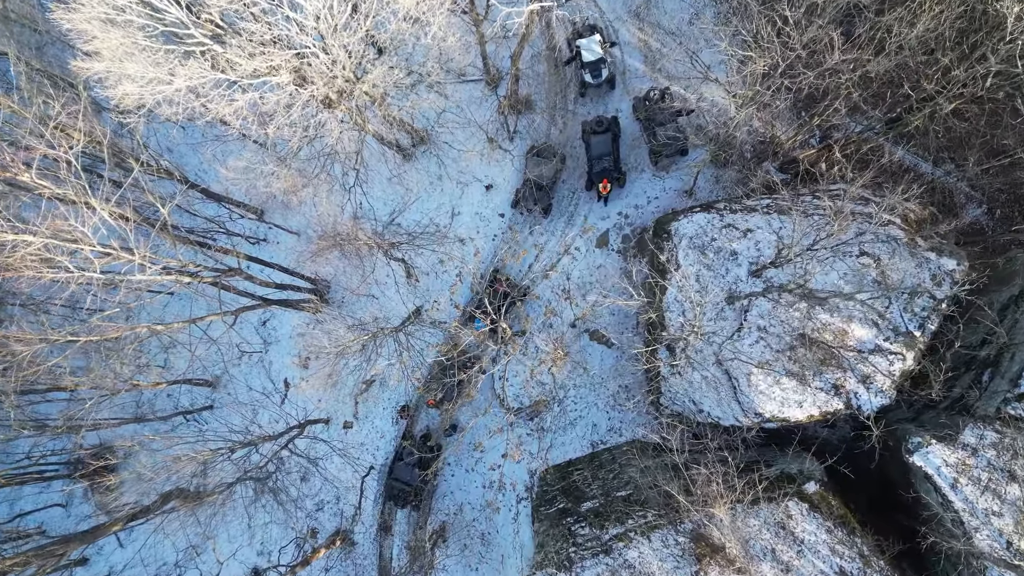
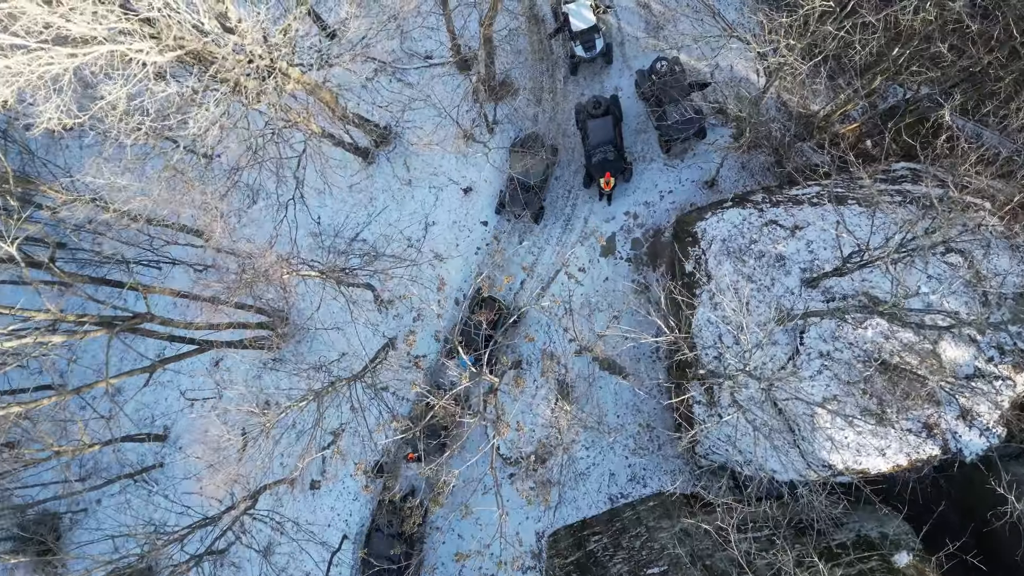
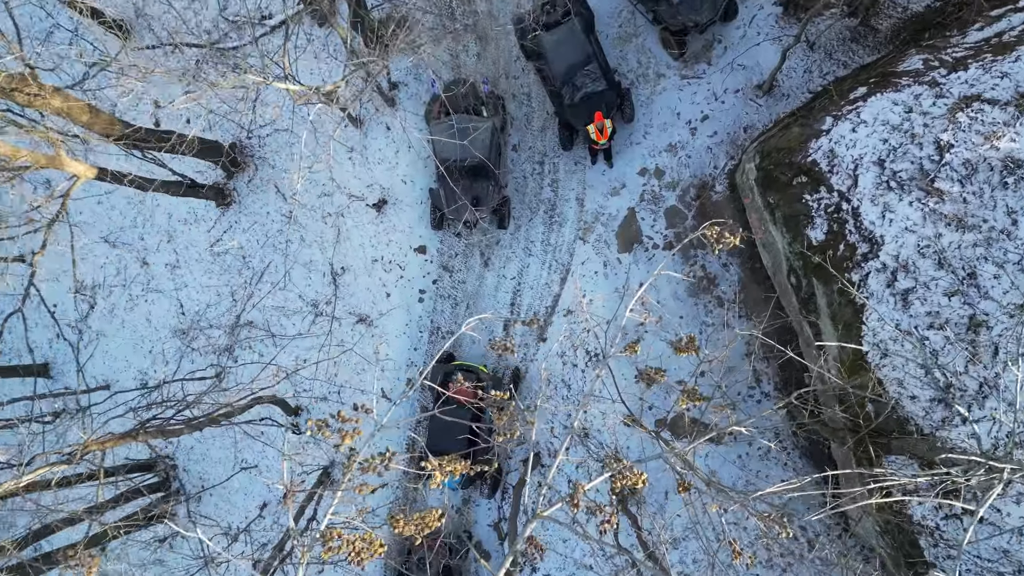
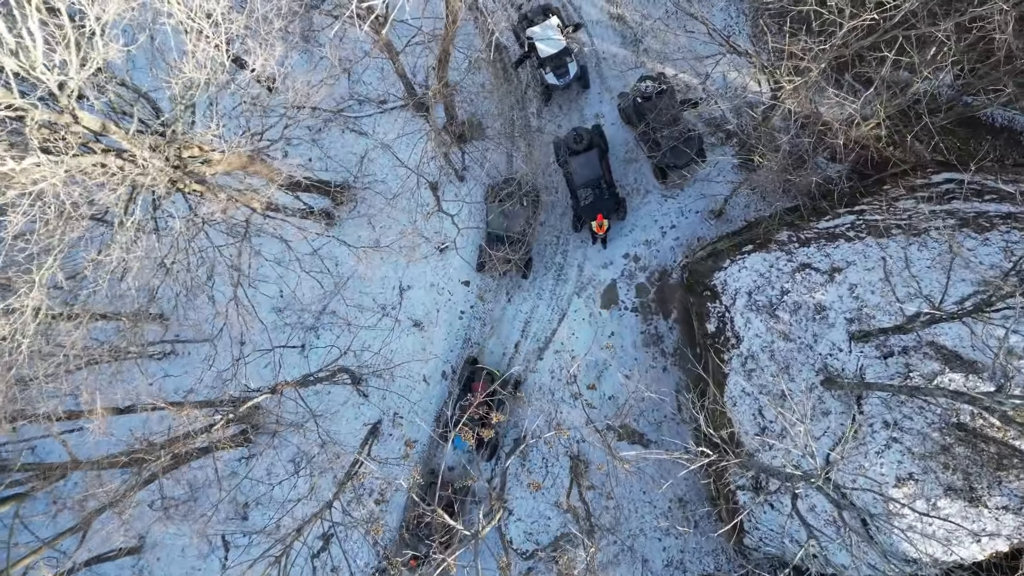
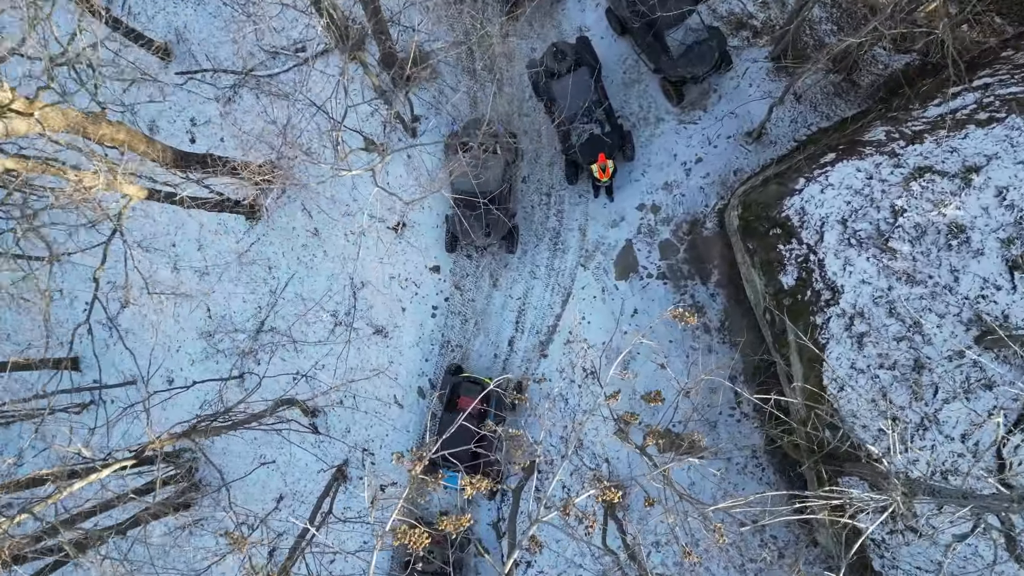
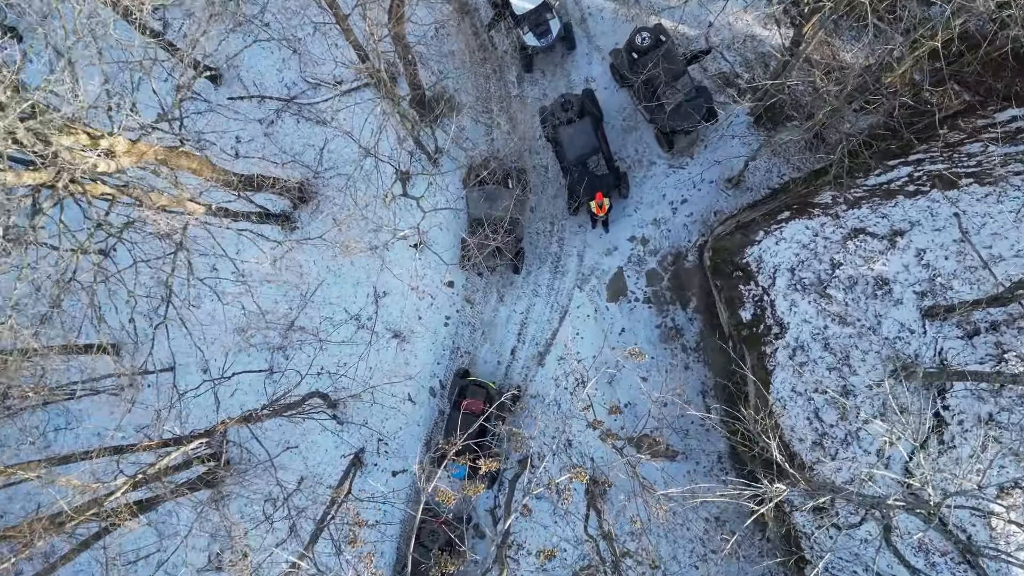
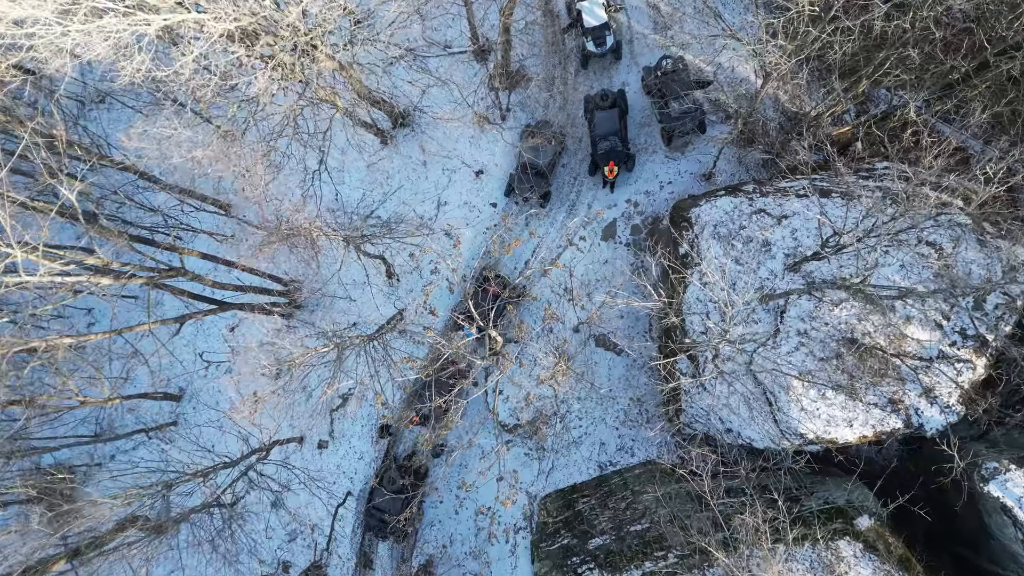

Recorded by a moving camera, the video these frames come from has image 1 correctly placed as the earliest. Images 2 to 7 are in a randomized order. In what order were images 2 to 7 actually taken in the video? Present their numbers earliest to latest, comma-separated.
7, 2, 4, 6, 5, 3
